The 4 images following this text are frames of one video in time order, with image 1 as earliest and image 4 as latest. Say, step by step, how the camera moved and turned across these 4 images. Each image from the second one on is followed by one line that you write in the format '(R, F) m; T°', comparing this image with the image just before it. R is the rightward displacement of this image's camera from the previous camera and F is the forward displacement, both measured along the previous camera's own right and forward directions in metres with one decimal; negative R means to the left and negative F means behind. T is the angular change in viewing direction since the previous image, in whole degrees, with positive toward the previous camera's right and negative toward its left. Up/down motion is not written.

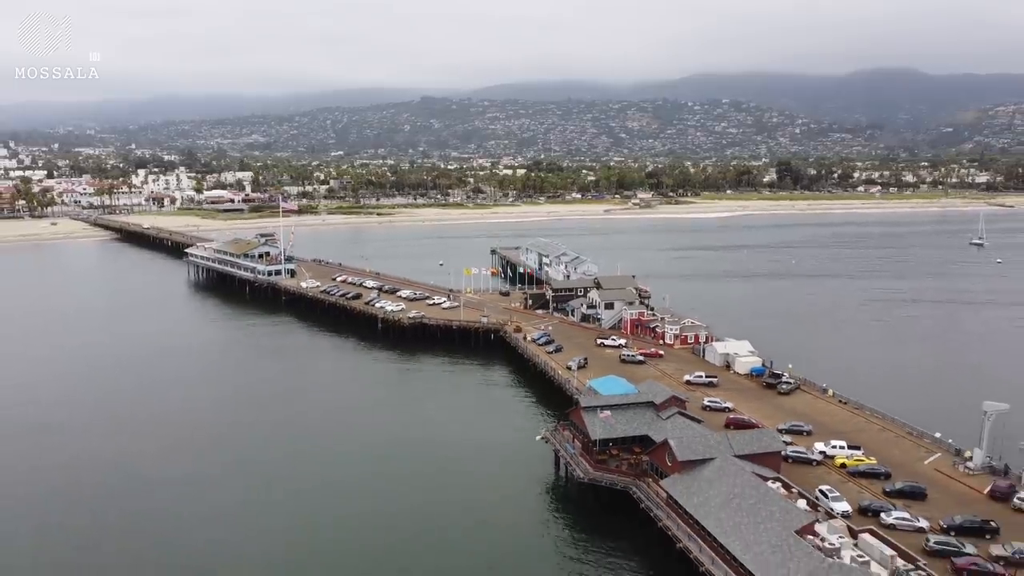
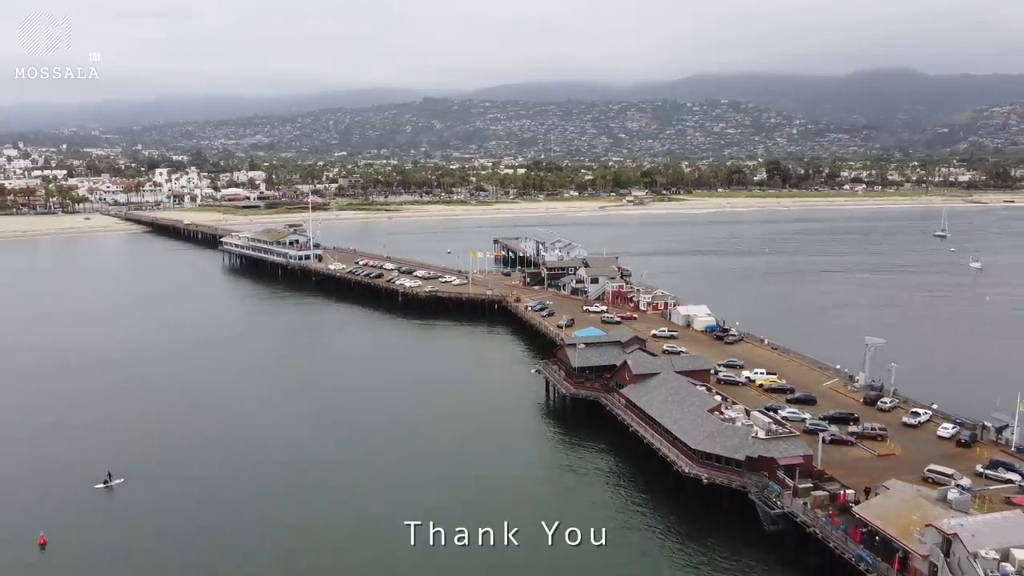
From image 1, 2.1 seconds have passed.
(0.0, -7.8) m; 0°
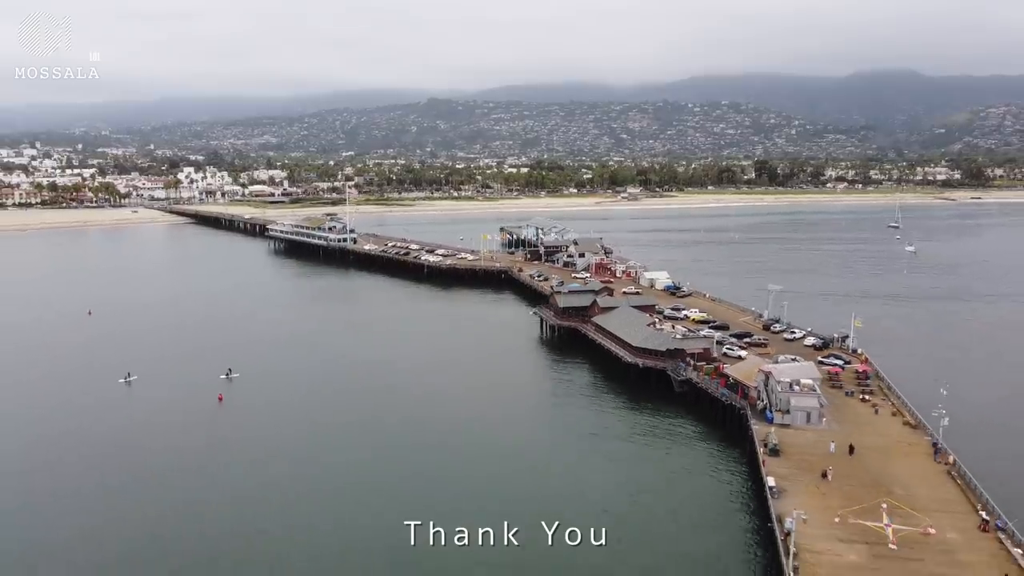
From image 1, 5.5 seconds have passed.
(0.0, -12.4) m; 0°
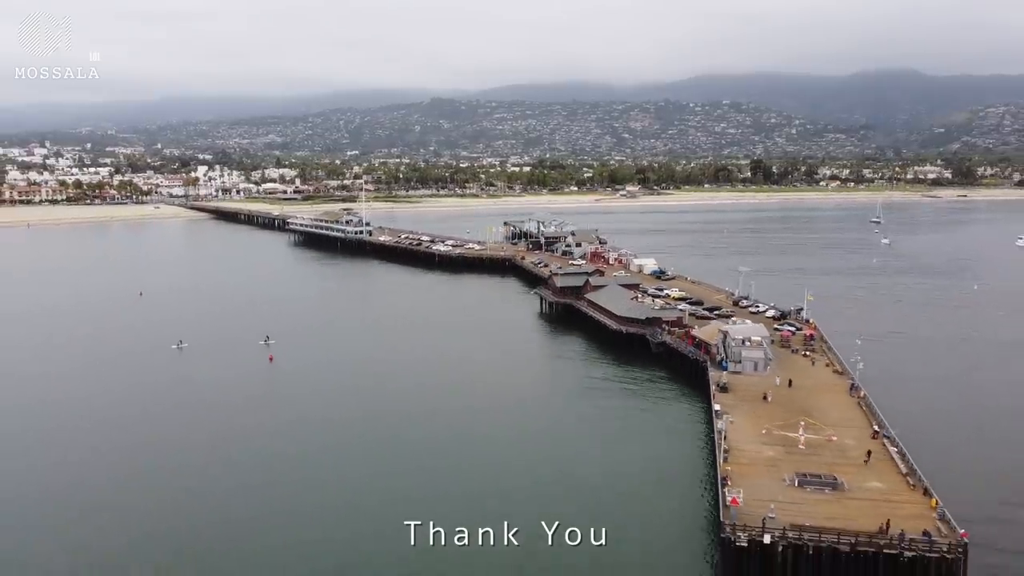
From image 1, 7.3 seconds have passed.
(-0.1, -6.5) m; 0°
